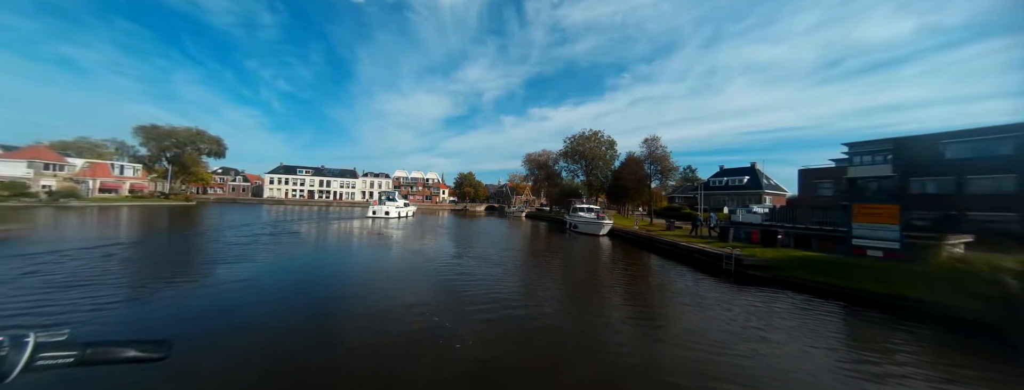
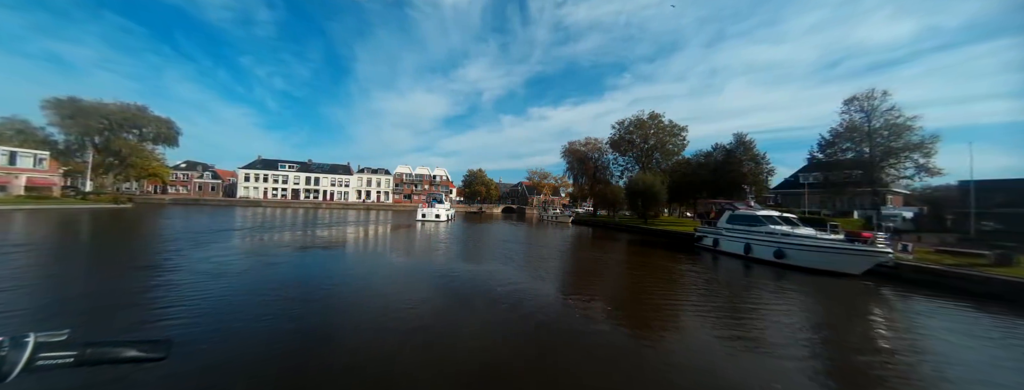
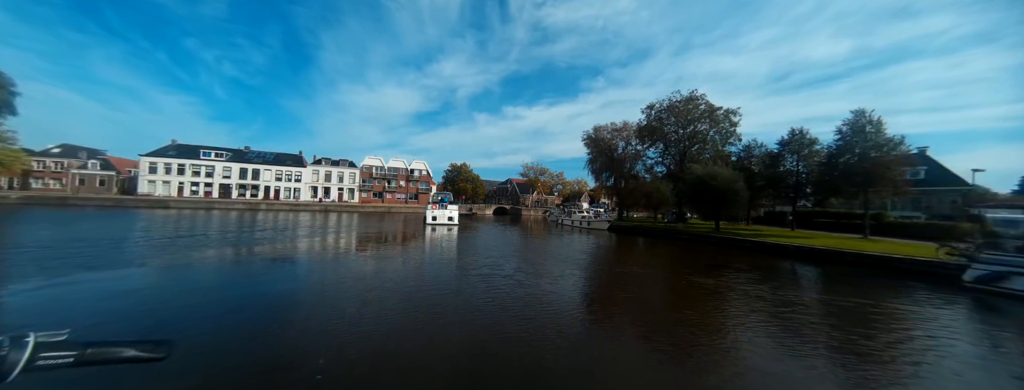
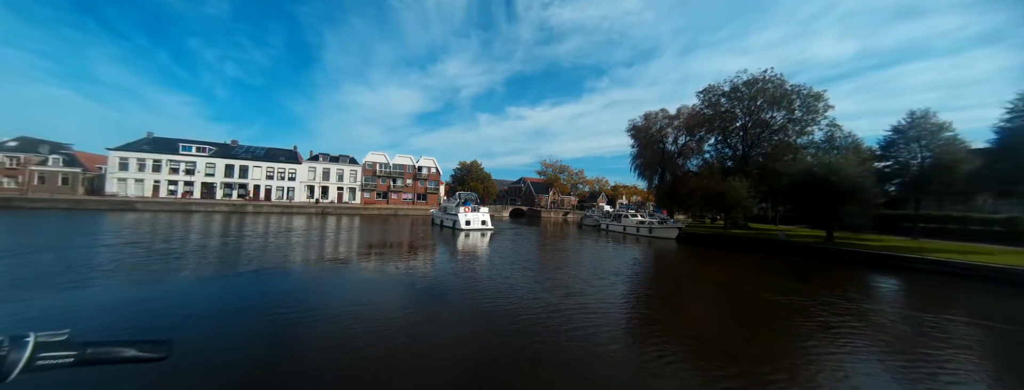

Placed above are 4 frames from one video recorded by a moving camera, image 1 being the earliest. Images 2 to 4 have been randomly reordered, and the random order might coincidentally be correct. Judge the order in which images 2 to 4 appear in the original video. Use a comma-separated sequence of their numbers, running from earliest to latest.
2, 3, 4
